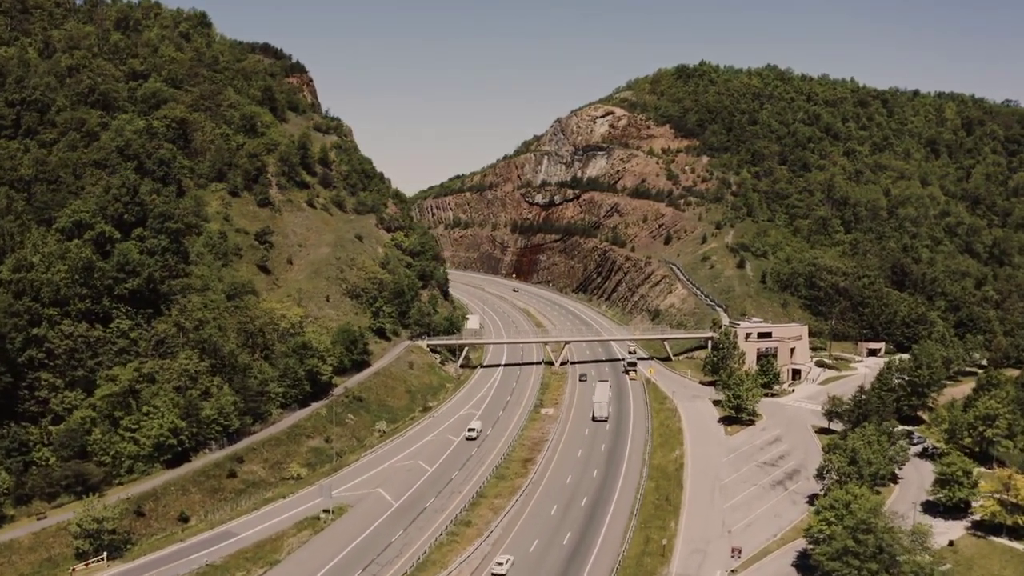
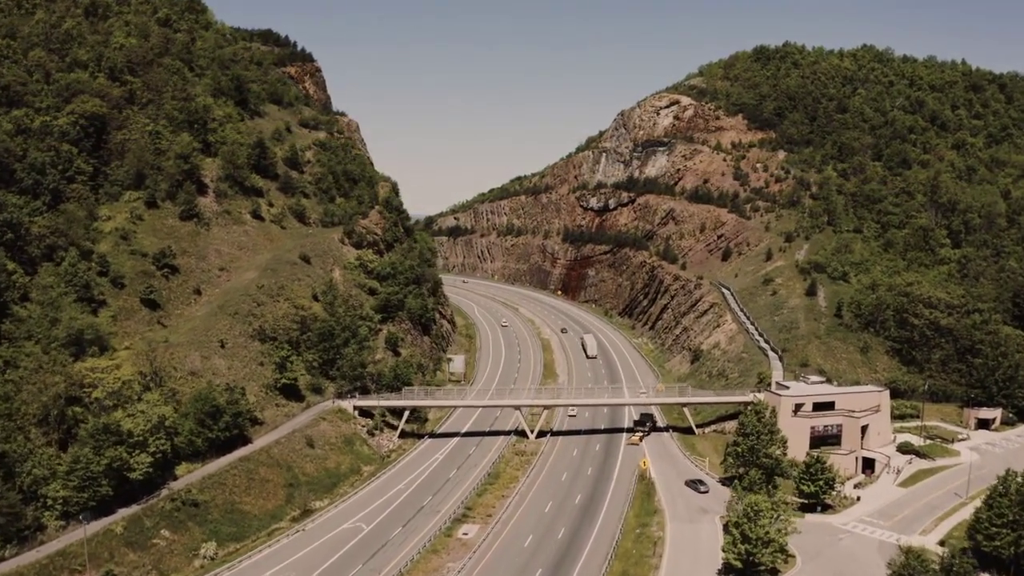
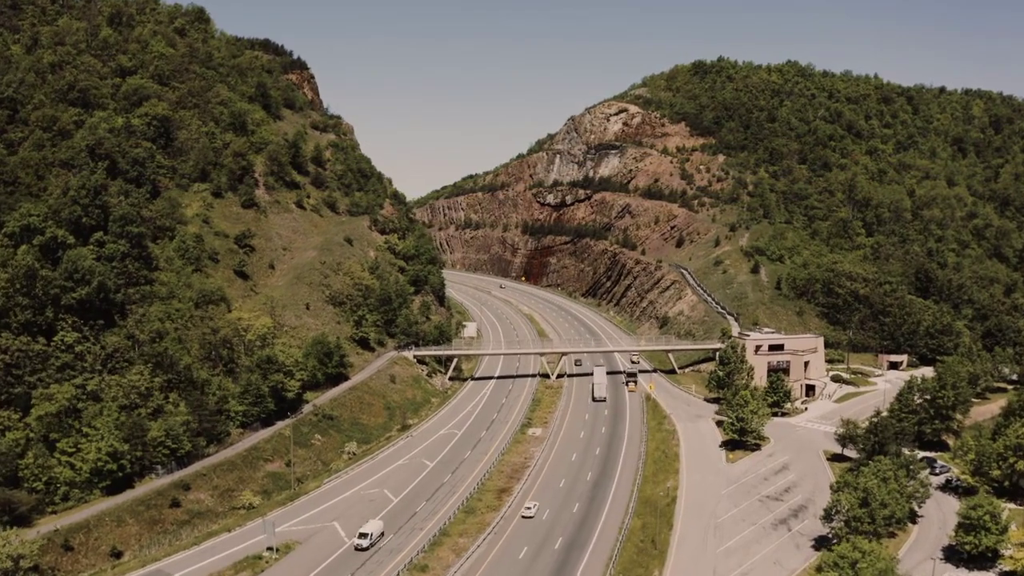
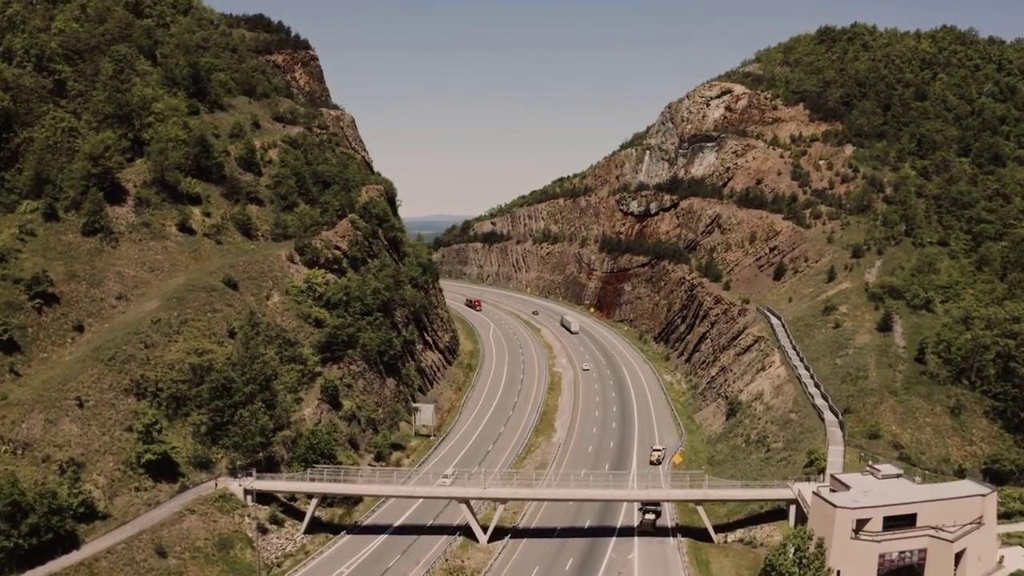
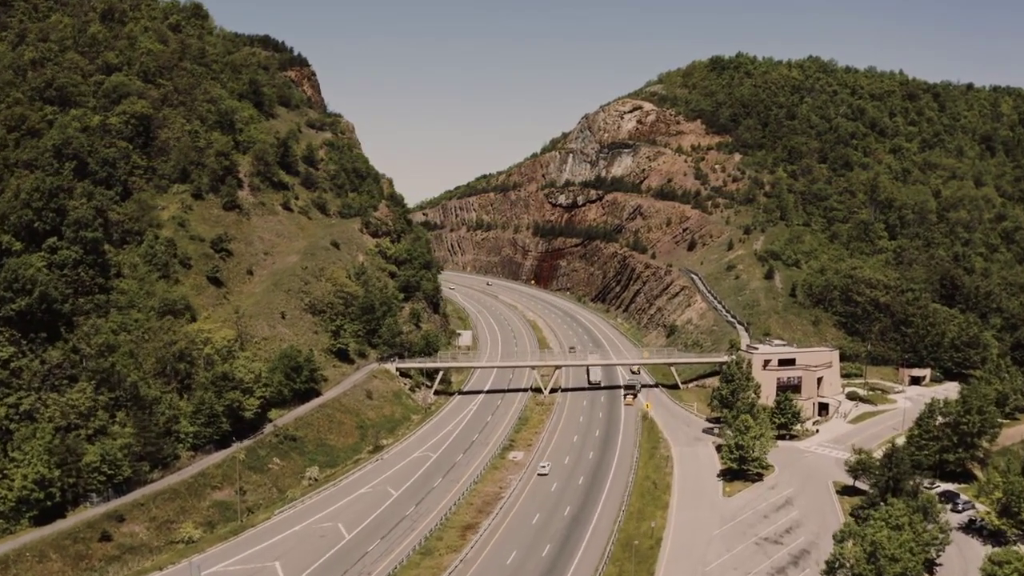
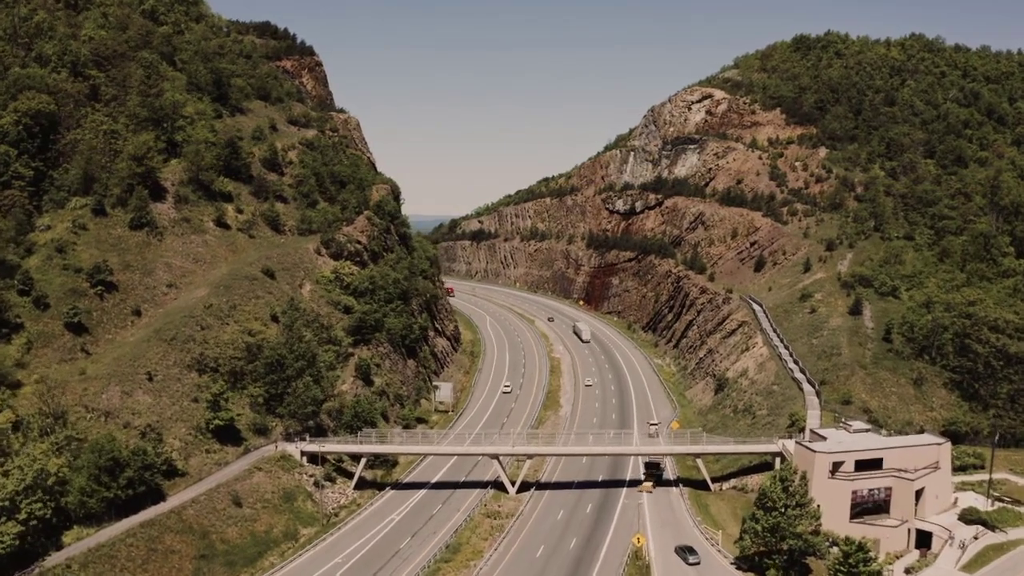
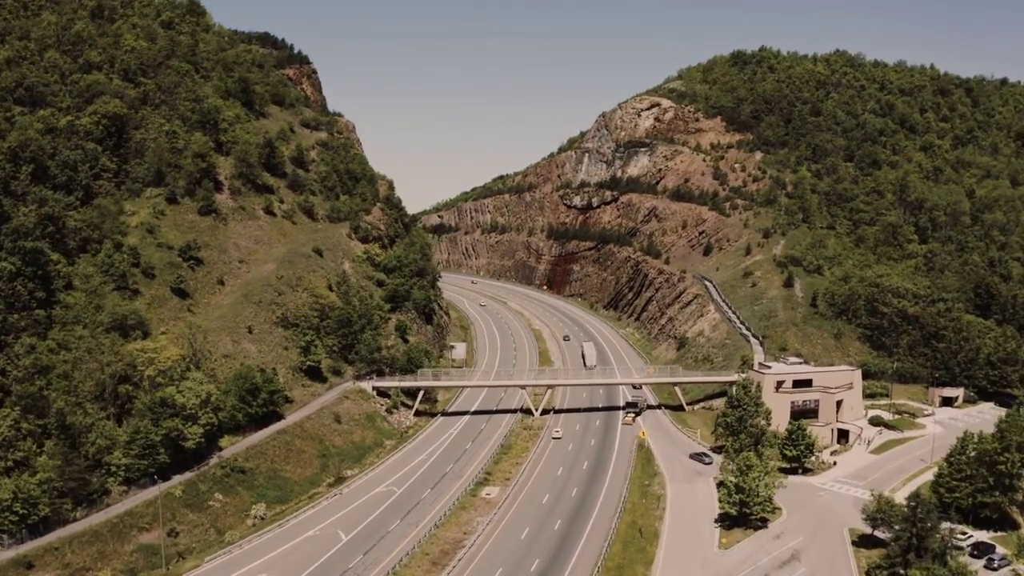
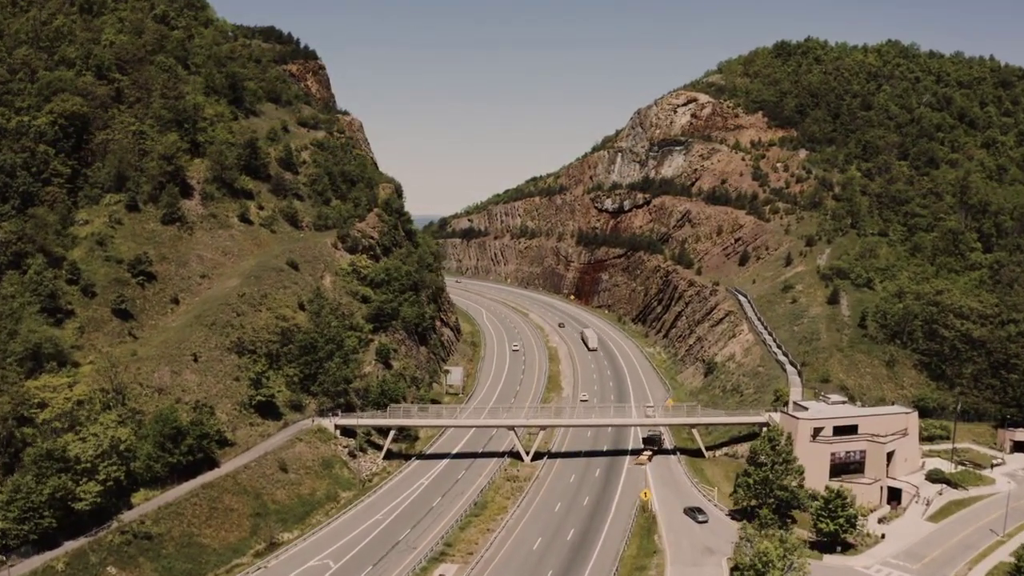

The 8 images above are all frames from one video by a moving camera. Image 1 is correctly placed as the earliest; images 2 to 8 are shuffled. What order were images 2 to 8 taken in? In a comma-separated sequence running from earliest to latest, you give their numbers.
3, 5, 7, 2, 8, 6, 4
